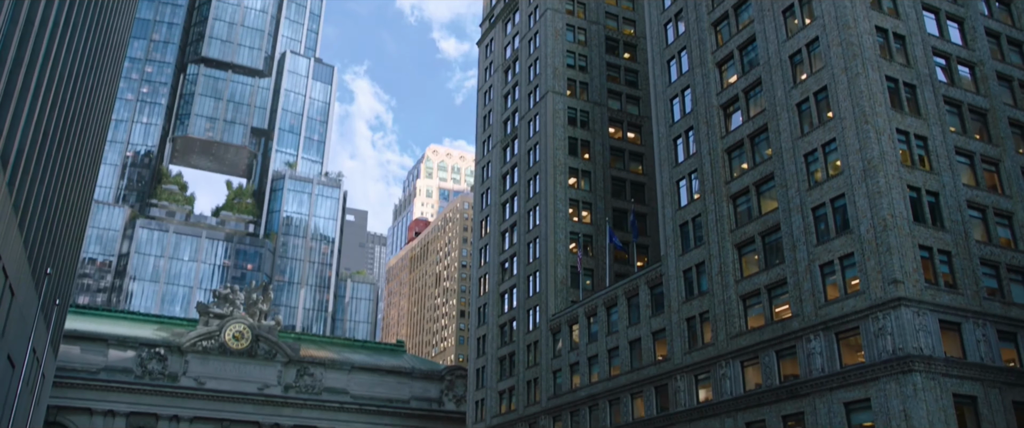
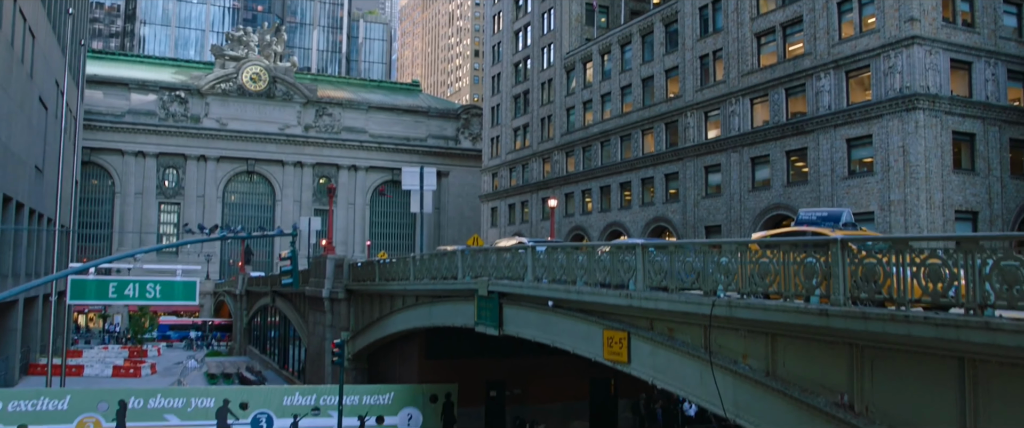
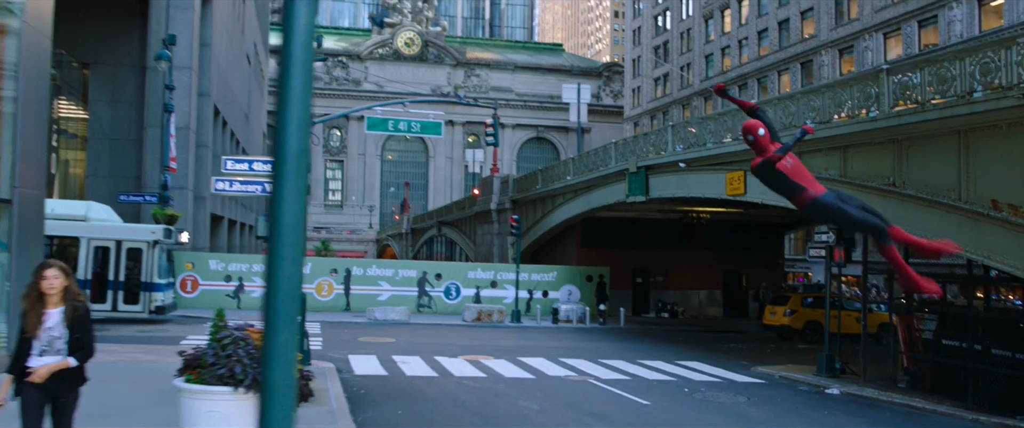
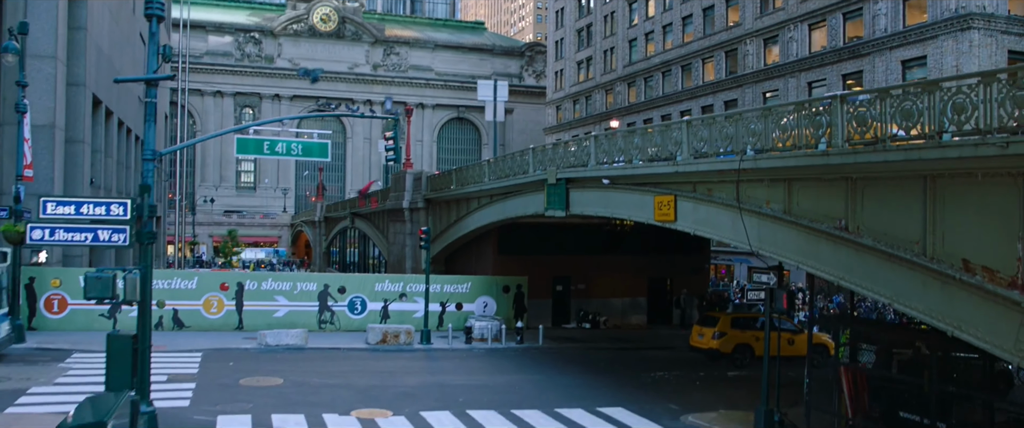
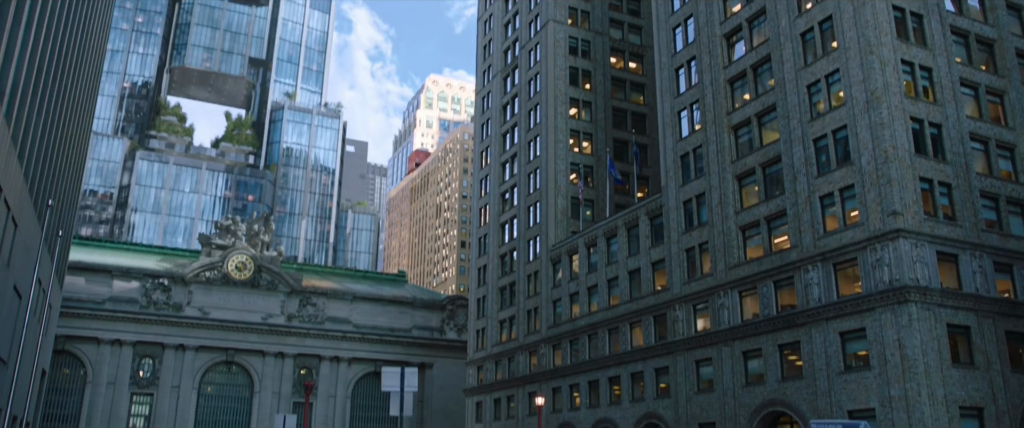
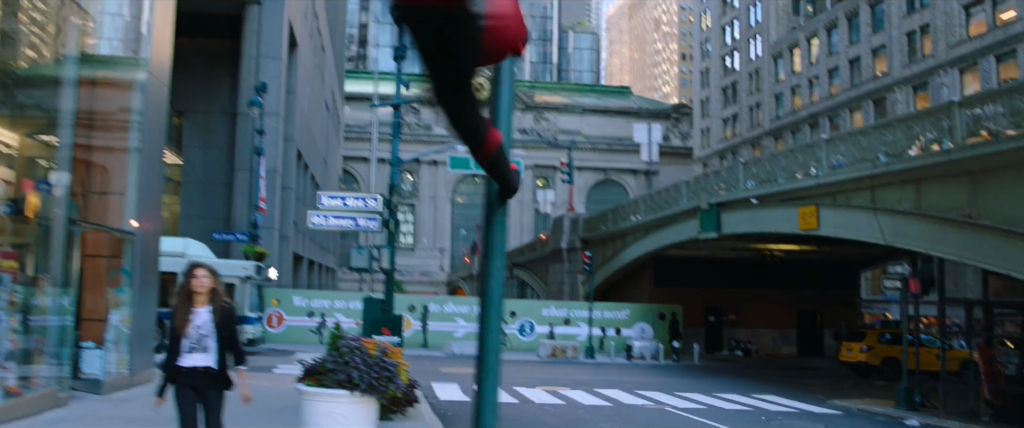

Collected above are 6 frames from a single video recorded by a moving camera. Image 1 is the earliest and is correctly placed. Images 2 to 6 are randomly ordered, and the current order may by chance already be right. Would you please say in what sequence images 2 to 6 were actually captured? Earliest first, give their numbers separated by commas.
5, 2, 4, 3, 6
